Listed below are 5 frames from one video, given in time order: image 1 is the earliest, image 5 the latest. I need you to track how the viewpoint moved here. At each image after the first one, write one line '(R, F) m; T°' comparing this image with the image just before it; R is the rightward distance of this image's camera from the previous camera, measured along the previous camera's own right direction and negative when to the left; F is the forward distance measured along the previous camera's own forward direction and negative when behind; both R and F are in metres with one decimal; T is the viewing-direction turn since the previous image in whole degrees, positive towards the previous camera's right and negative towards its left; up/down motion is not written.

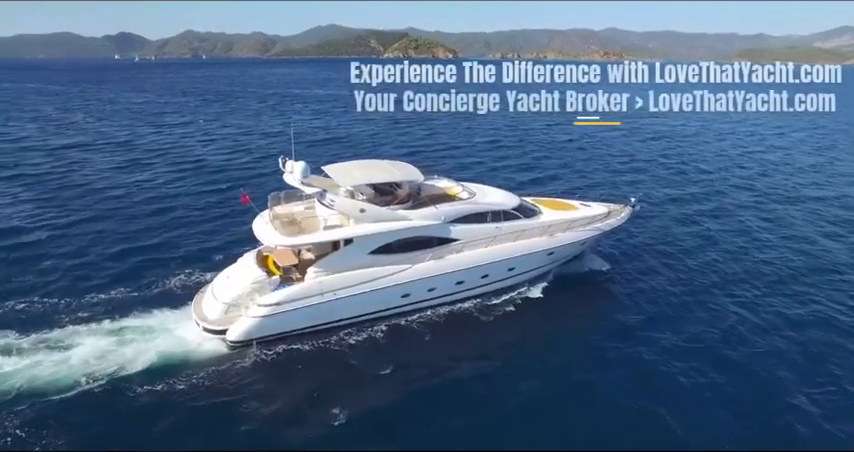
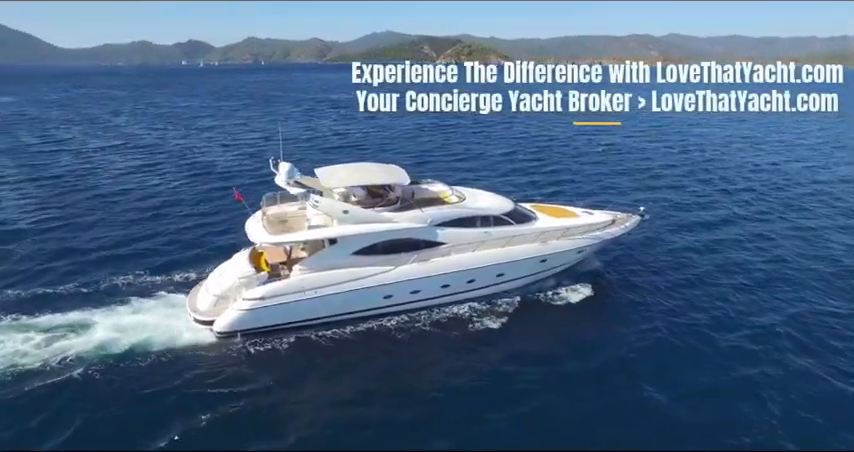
(+2.5, -0.6) m; -6°
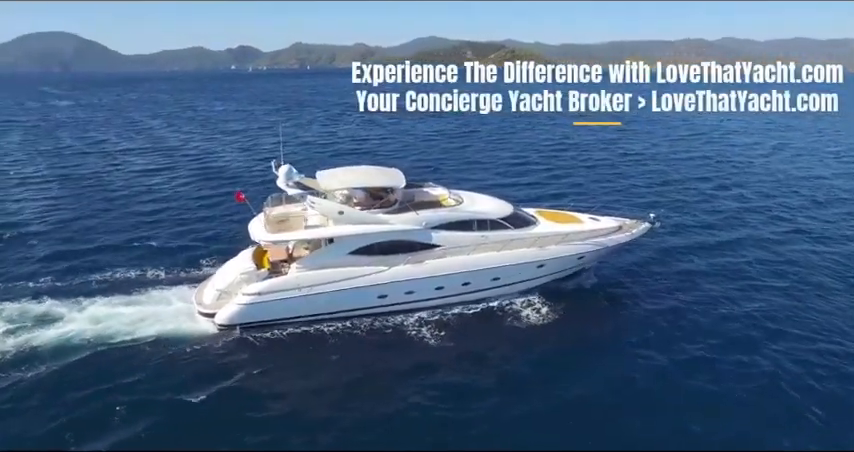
(+1.9, -0.6) m; -5°
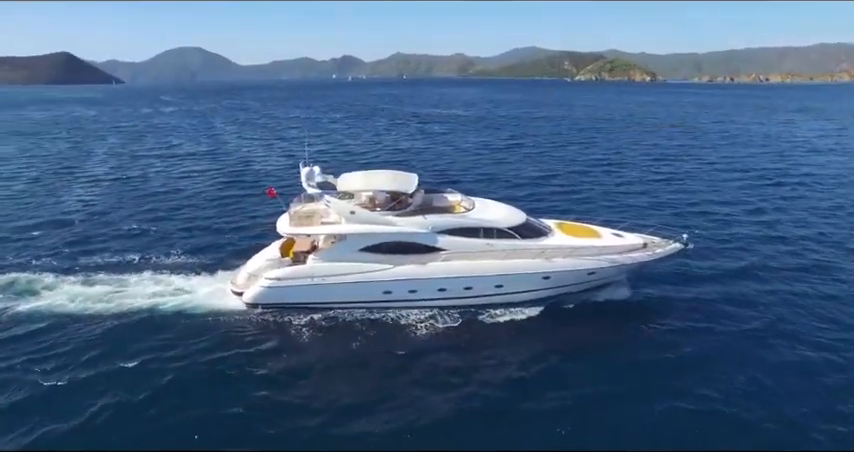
(+3.8, -1.3) m; -11°
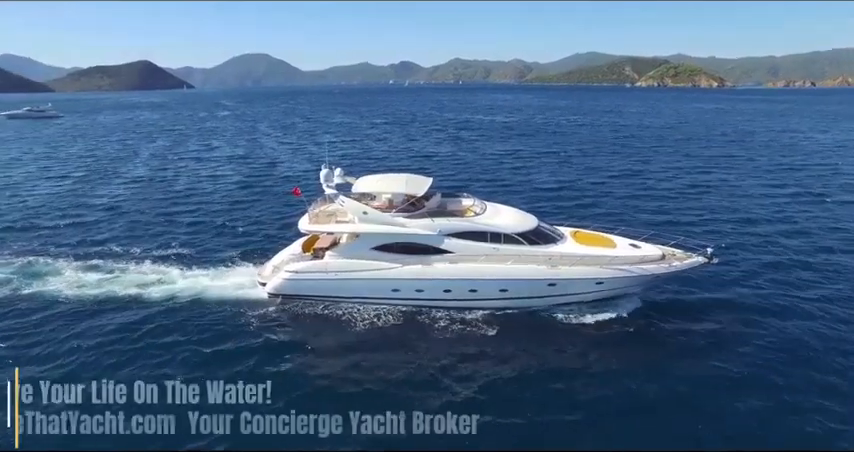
(+2.2, -0.8) m; -6°
